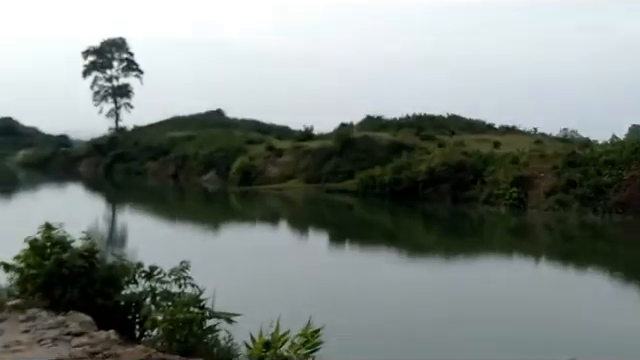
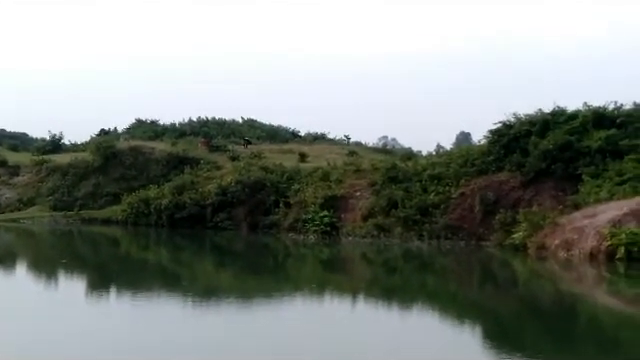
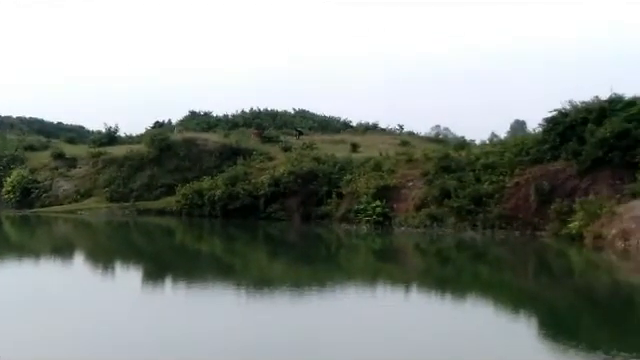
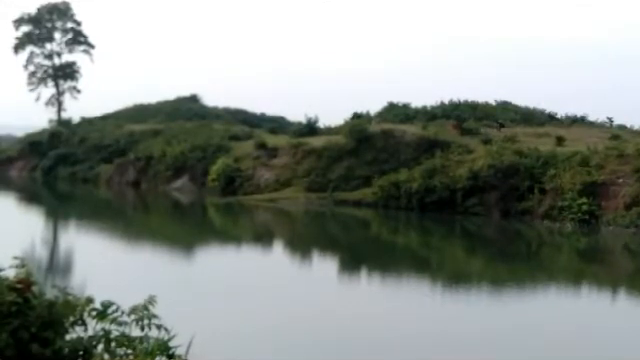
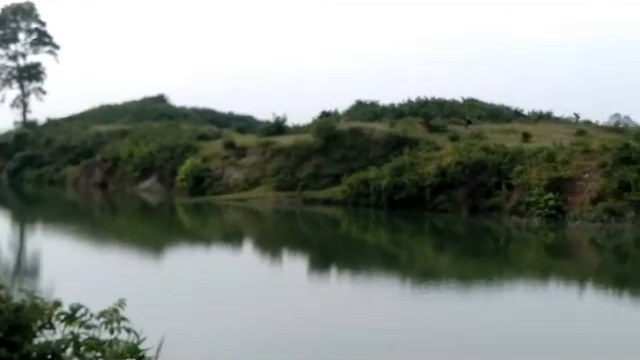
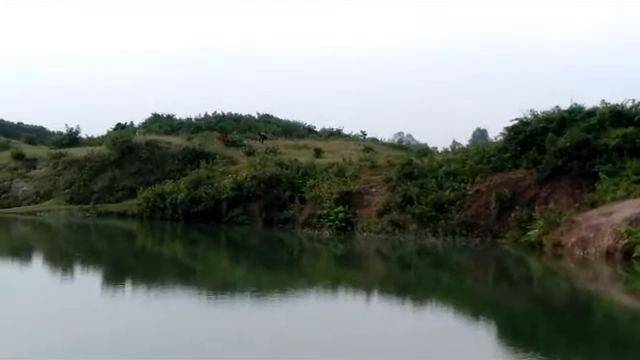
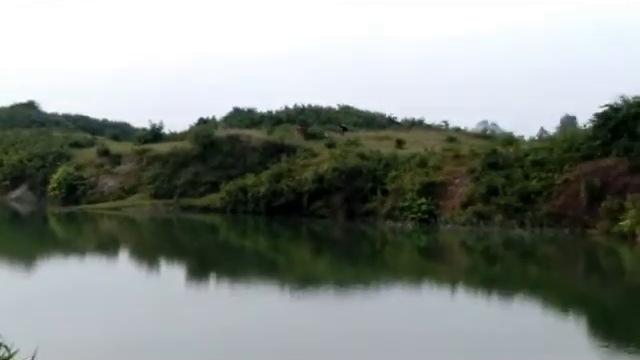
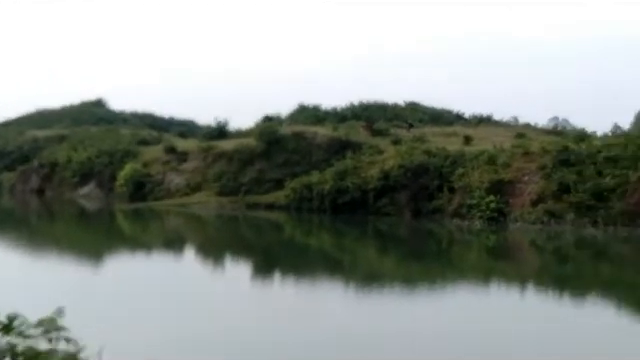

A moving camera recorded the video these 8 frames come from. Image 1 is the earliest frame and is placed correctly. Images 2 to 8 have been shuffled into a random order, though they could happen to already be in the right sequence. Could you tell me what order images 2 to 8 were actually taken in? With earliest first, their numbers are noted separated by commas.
4, 5, 8, 7, 3, 2, 6
